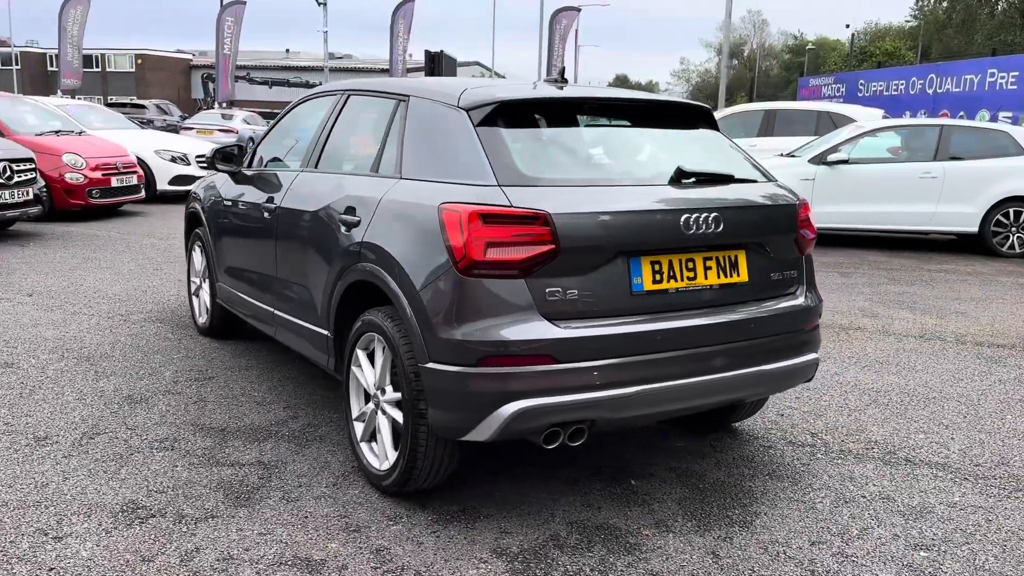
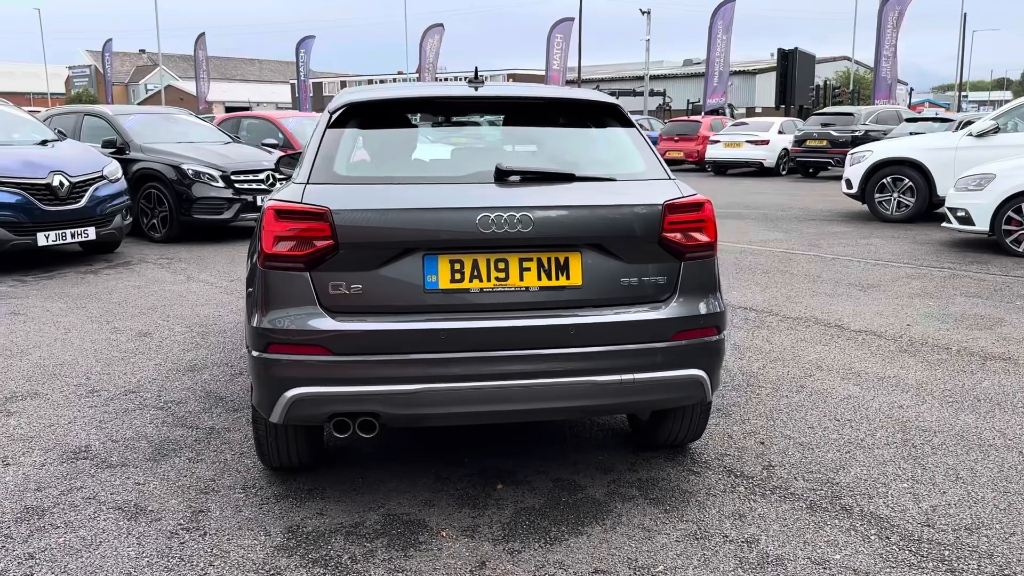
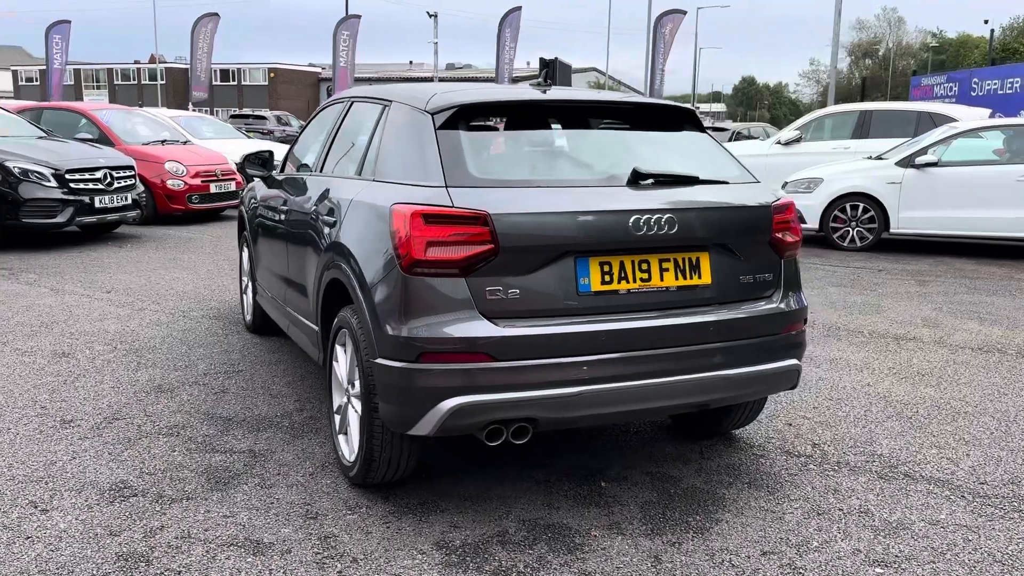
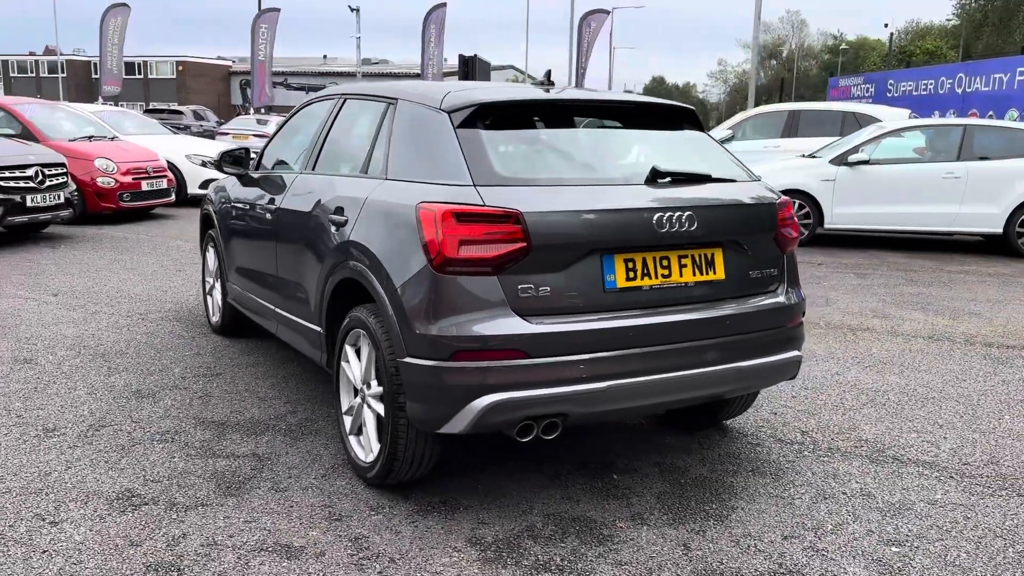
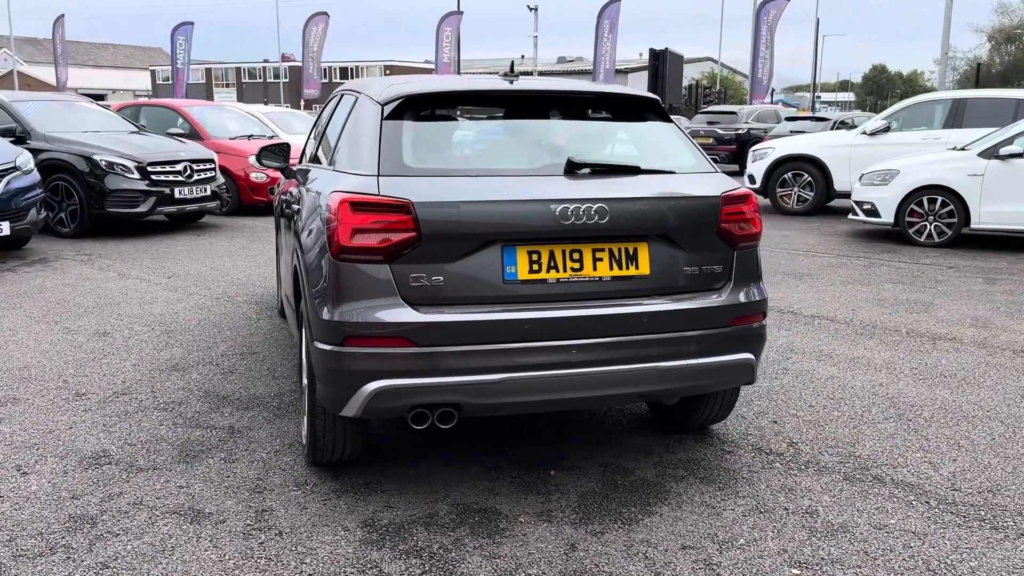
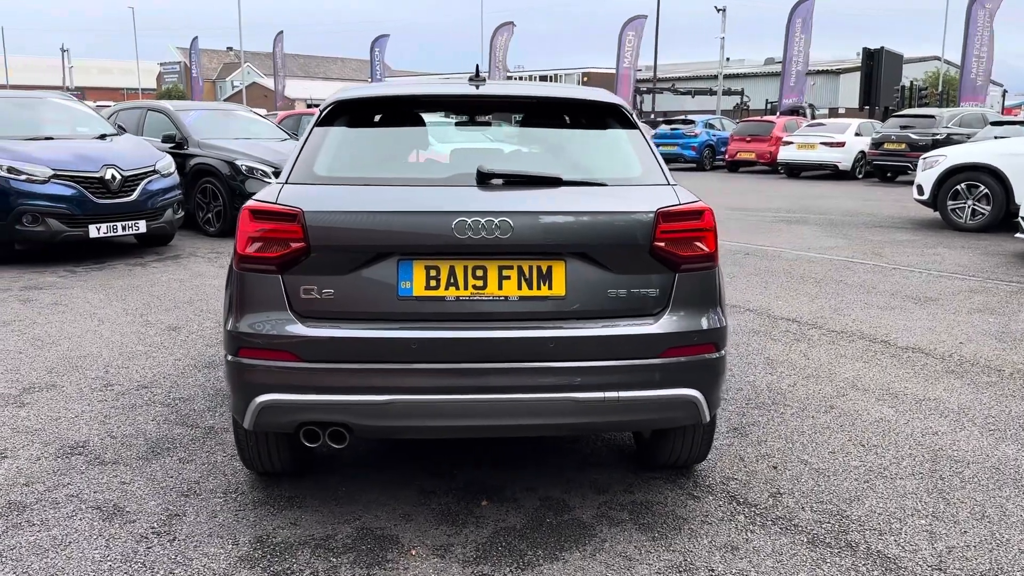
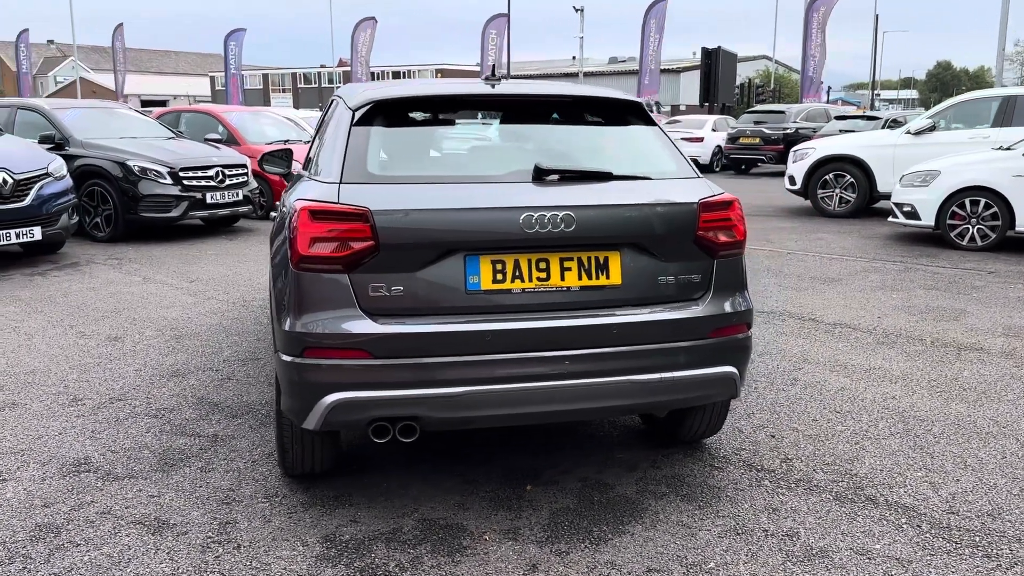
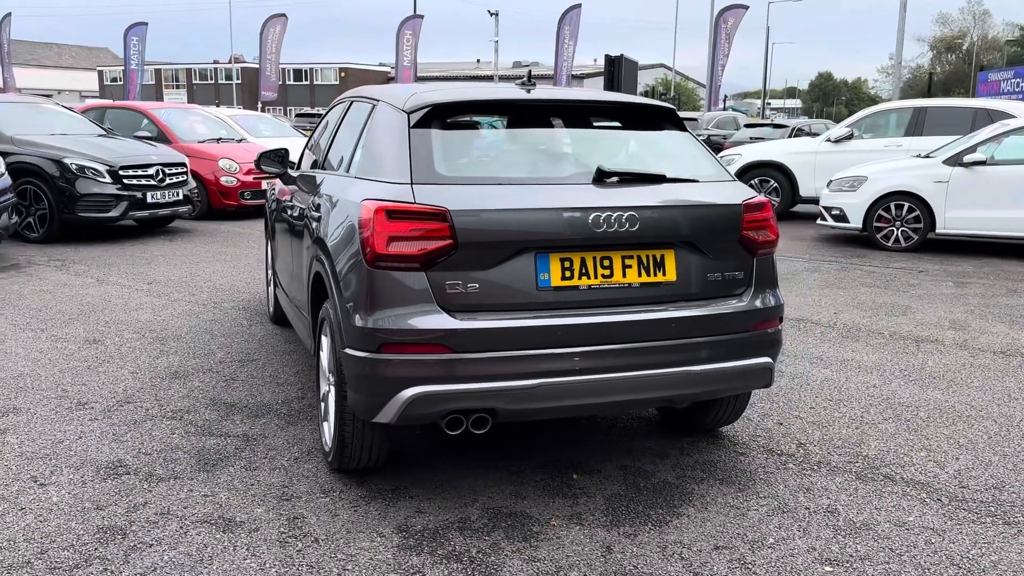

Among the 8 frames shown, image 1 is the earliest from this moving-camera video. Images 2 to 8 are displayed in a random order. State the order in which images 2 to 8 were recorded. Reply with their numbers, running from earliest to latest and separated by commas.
4, 3, 8, 5, 7, 2, 6
